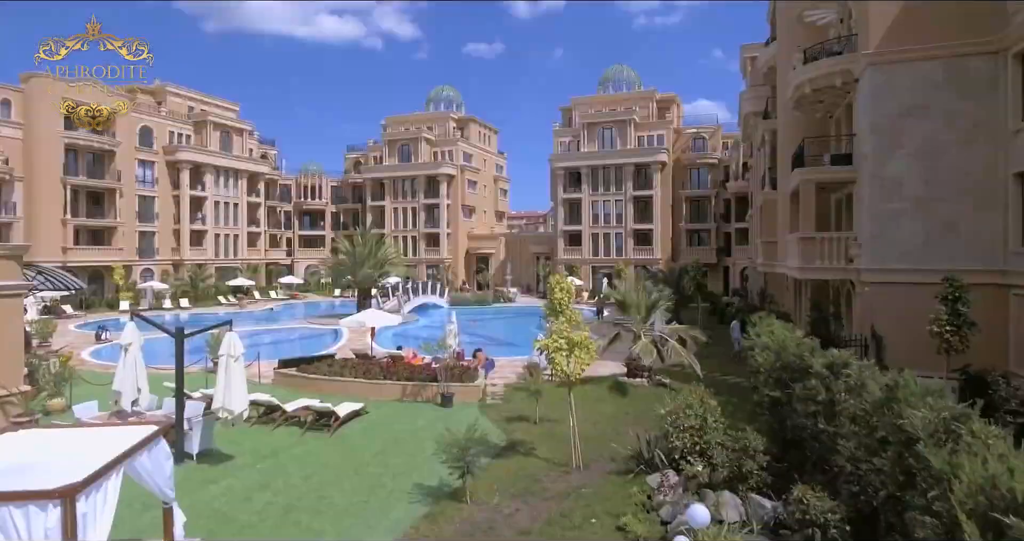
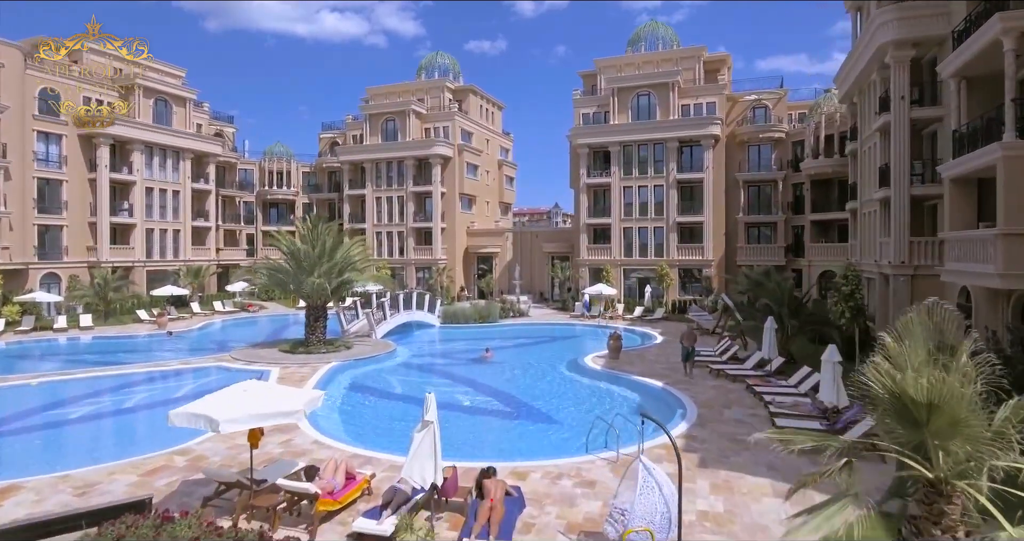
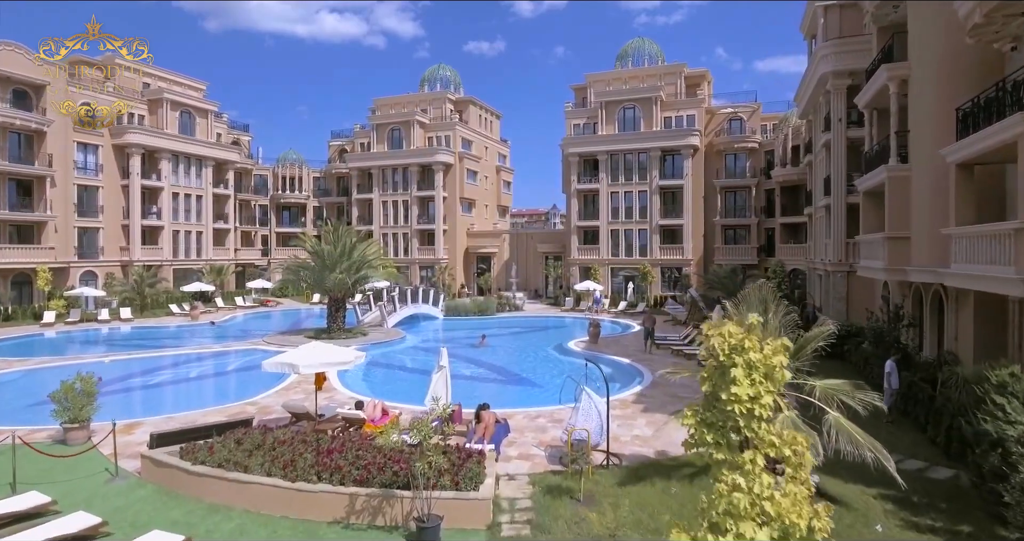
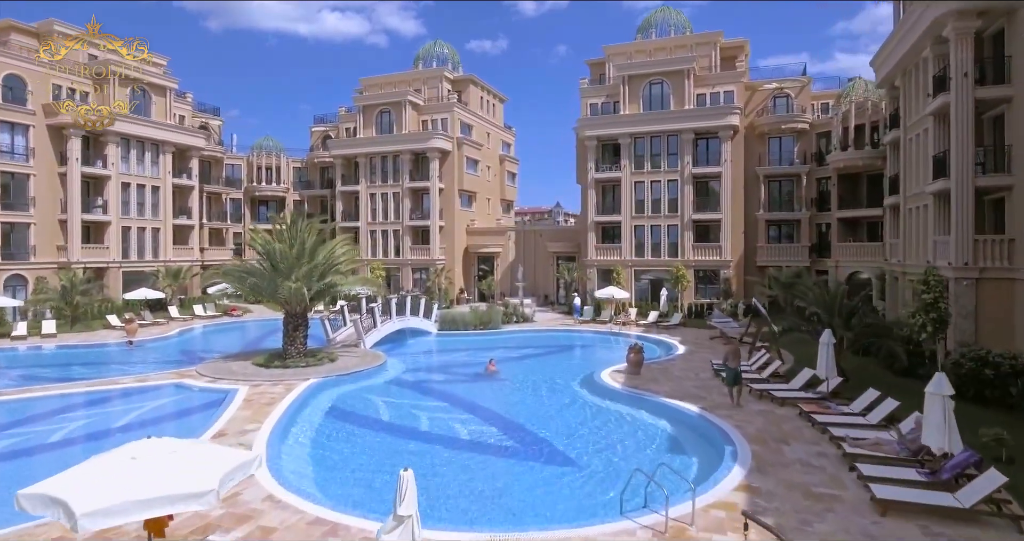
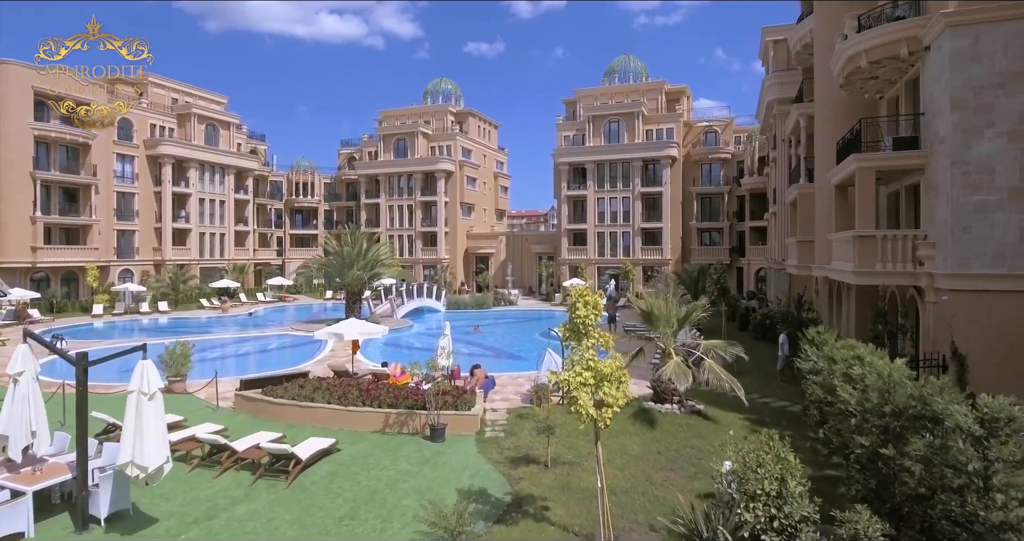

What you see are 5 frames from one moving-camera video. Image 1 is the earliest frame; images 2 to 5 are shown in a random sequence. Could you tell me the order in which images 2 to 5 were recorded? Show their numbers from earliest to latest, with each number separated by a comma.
5, 3, 2, 4
